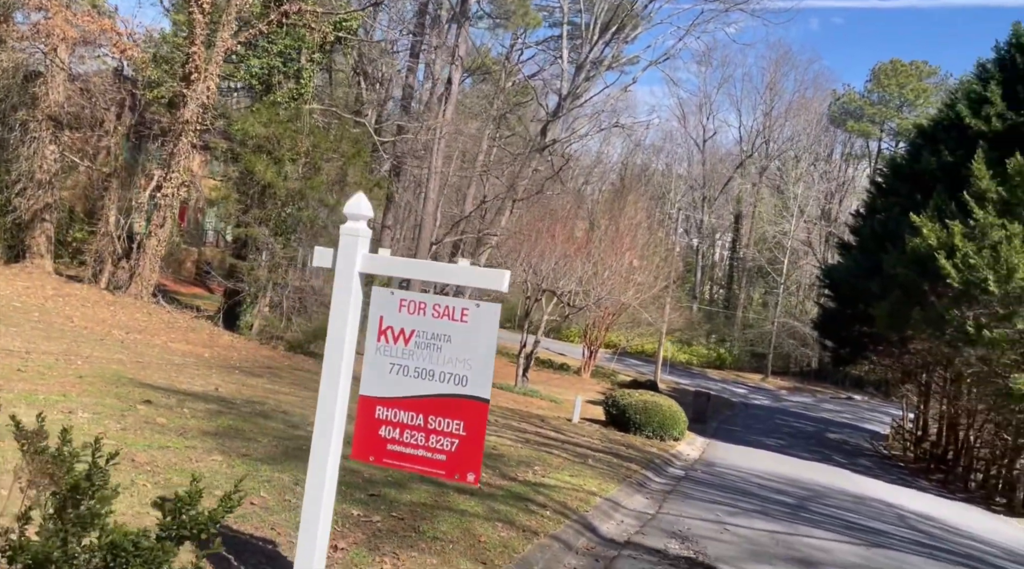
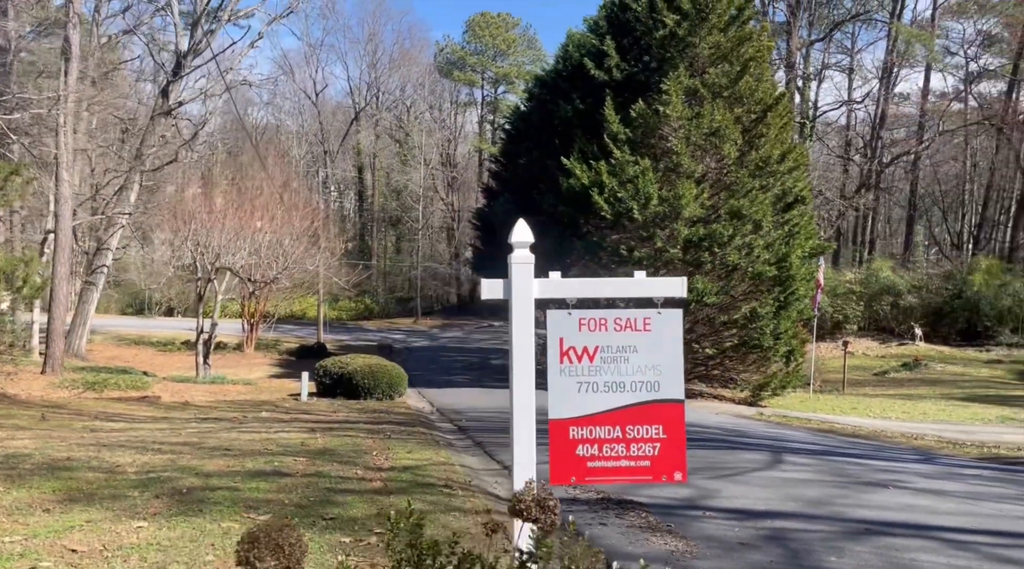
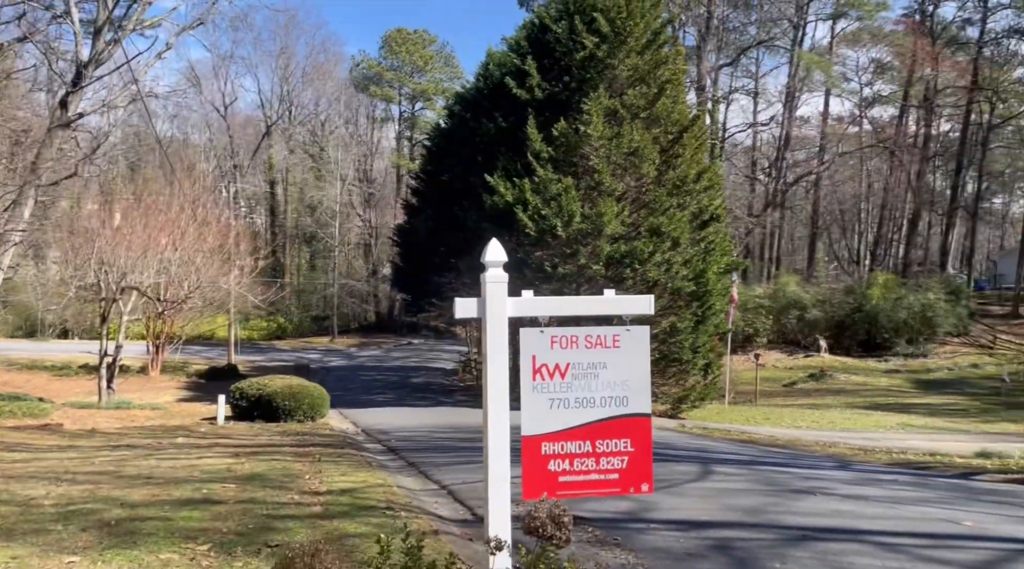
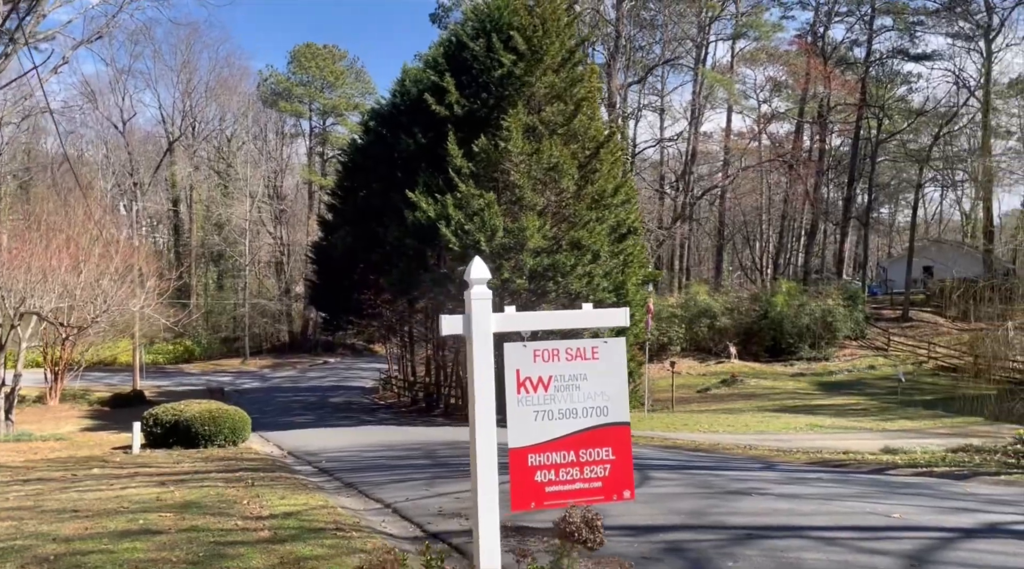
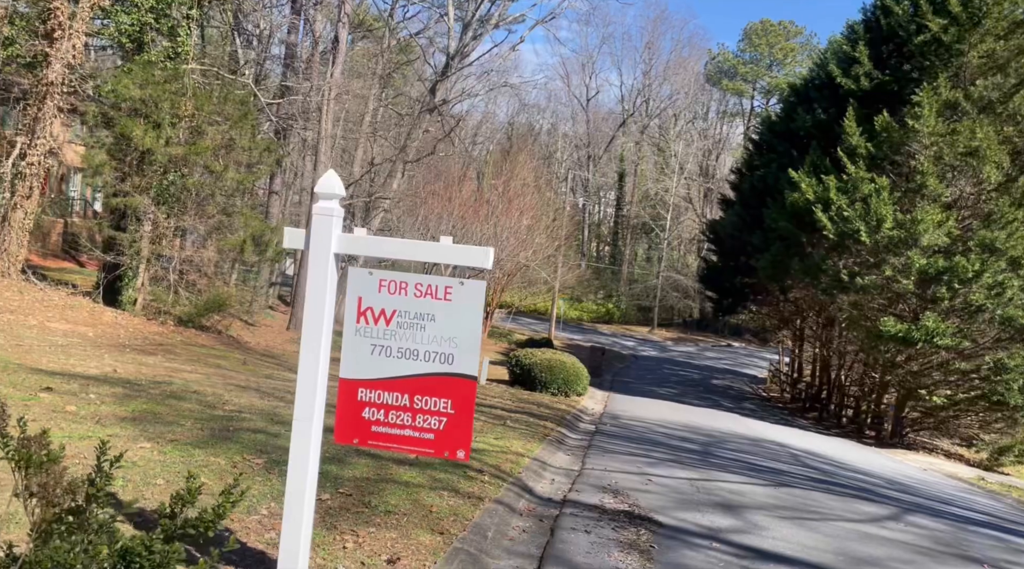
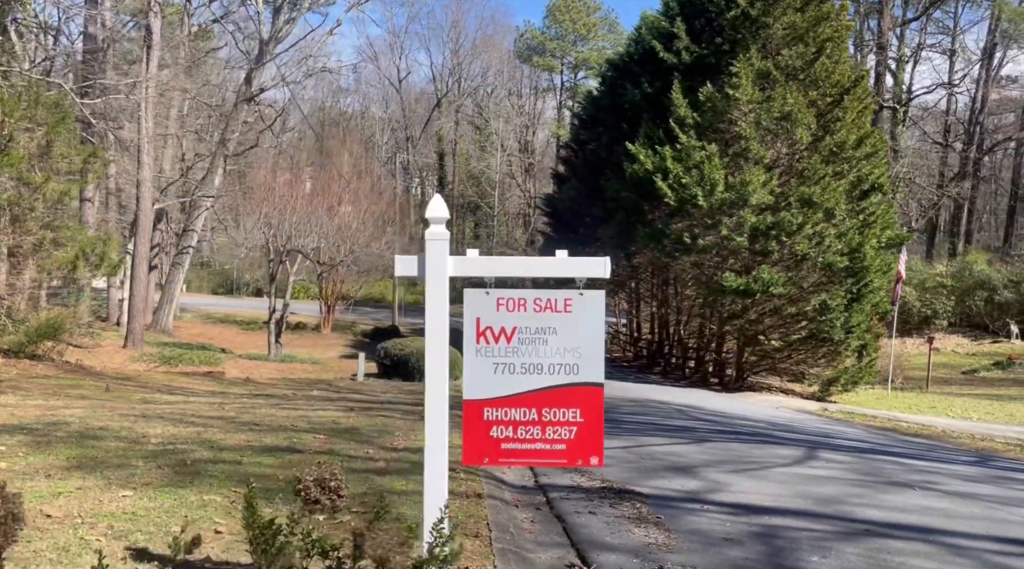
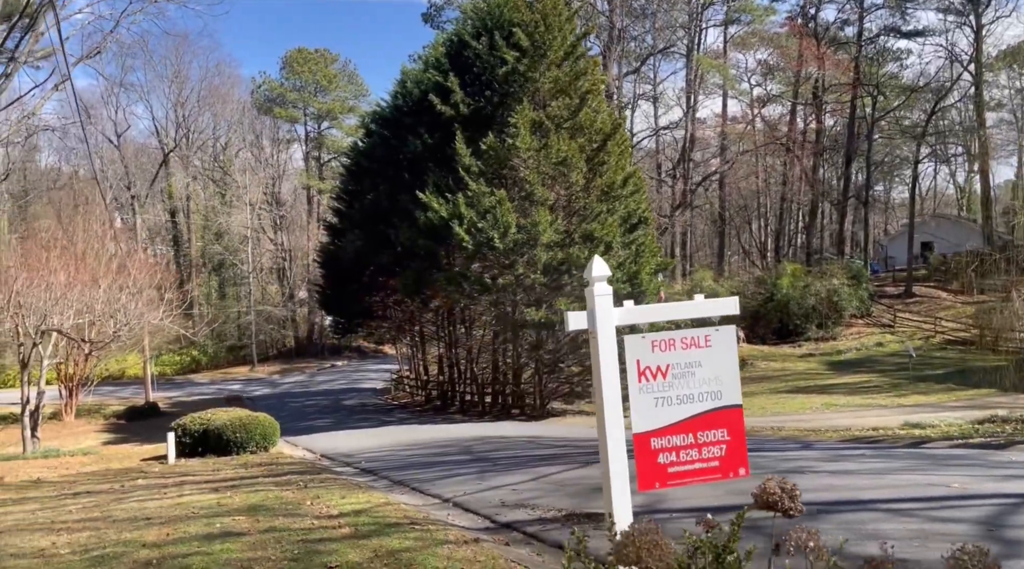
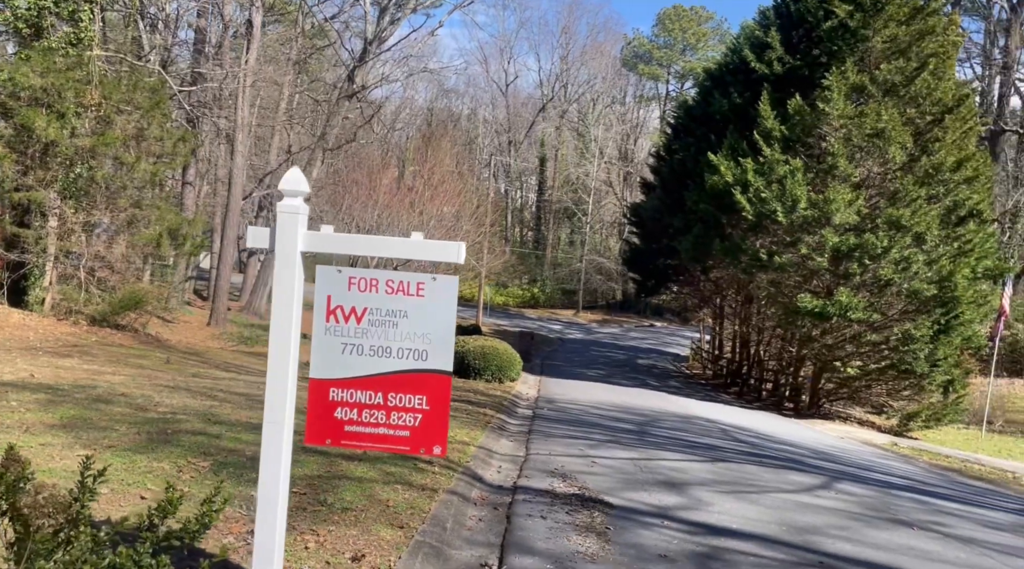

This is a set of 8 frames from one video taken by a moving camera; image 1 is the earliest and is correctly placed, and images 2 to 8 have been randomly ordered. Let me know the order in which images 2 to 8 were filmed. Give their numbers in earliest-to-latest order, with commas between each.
5, 8, 6, 2, 3, 4, 7
